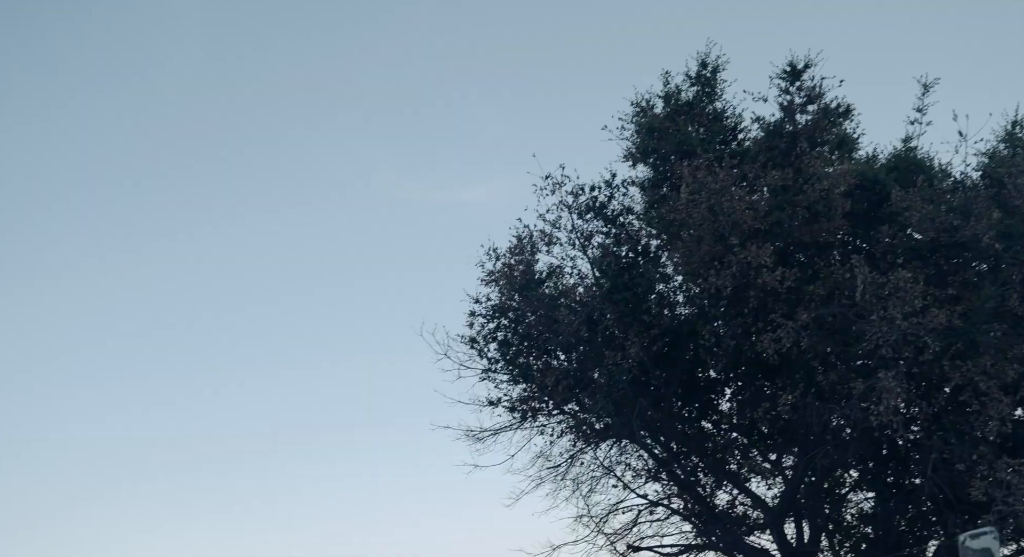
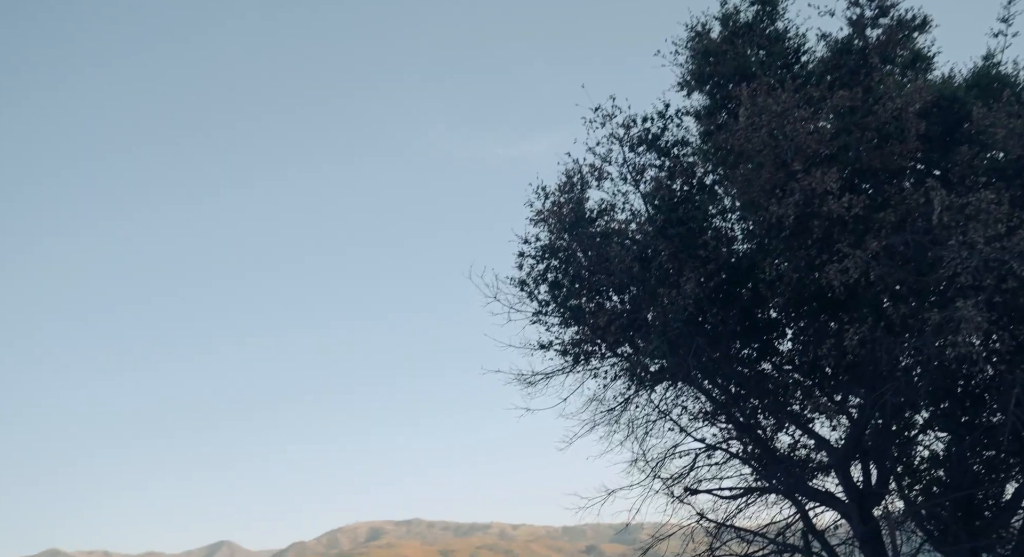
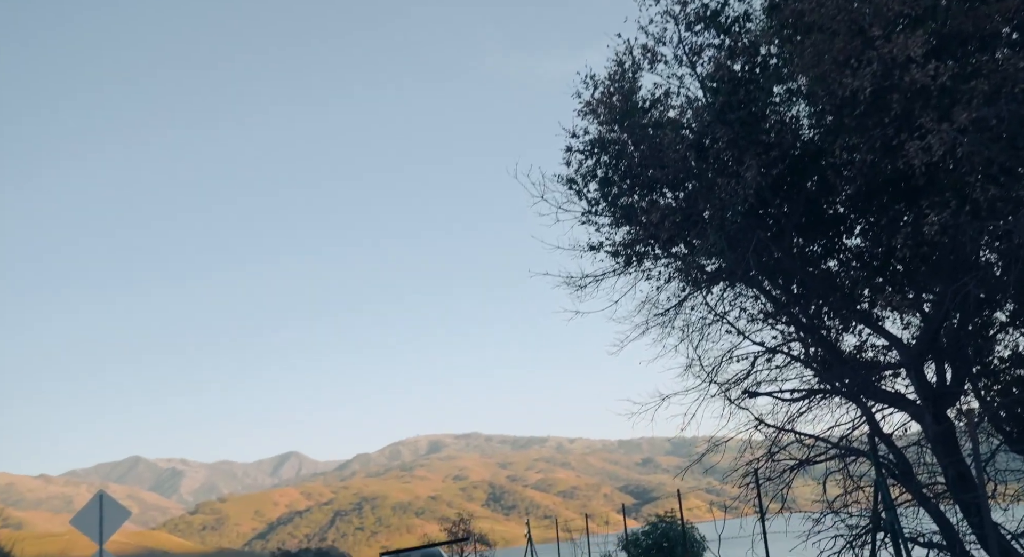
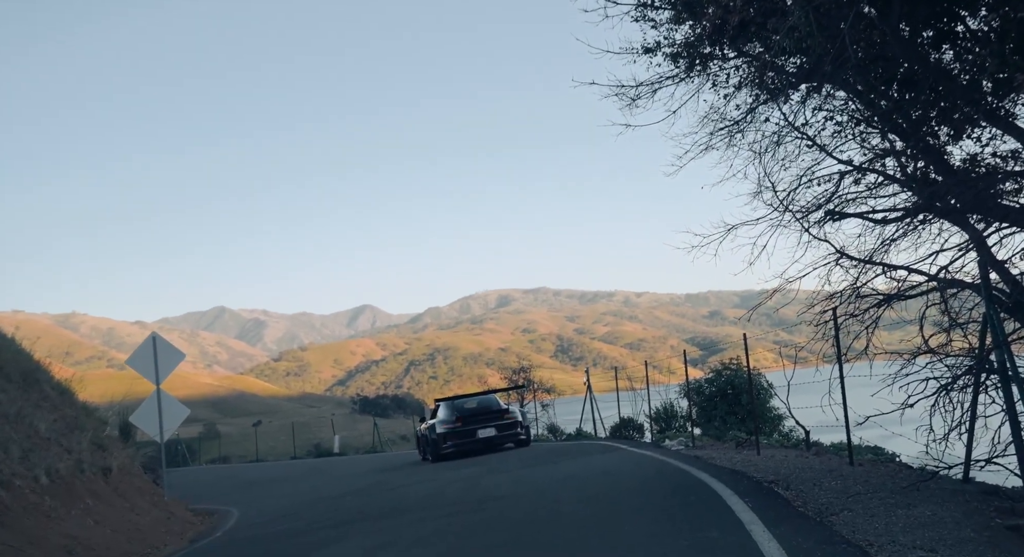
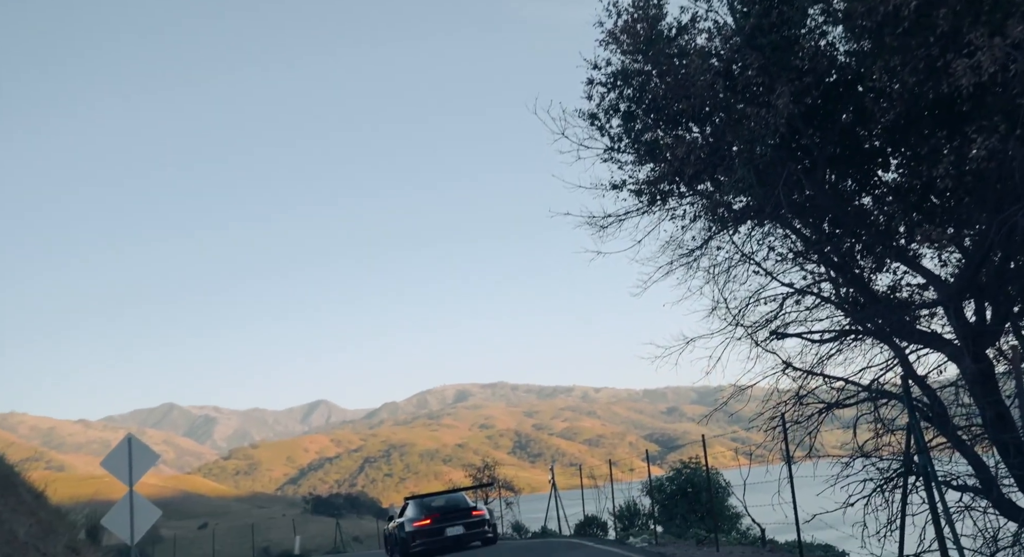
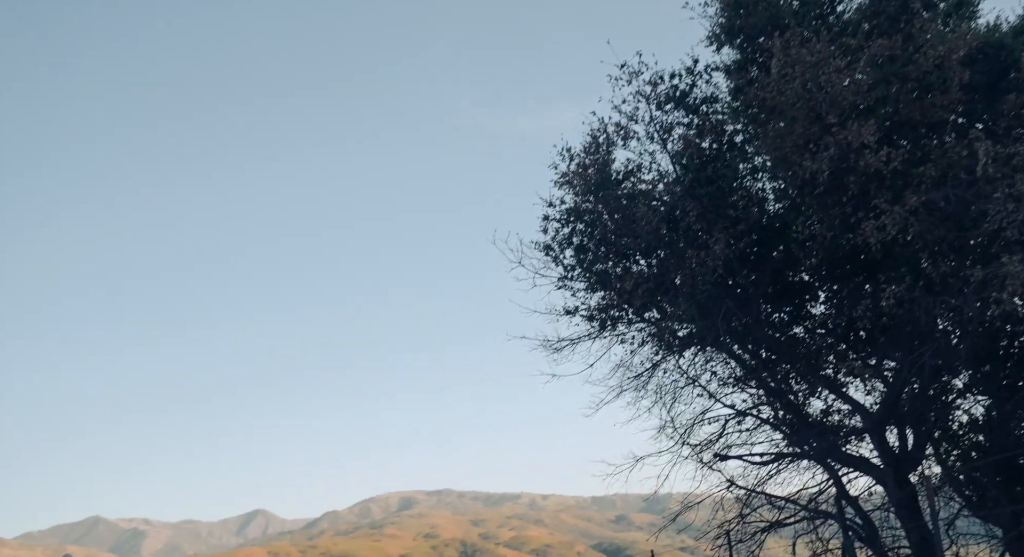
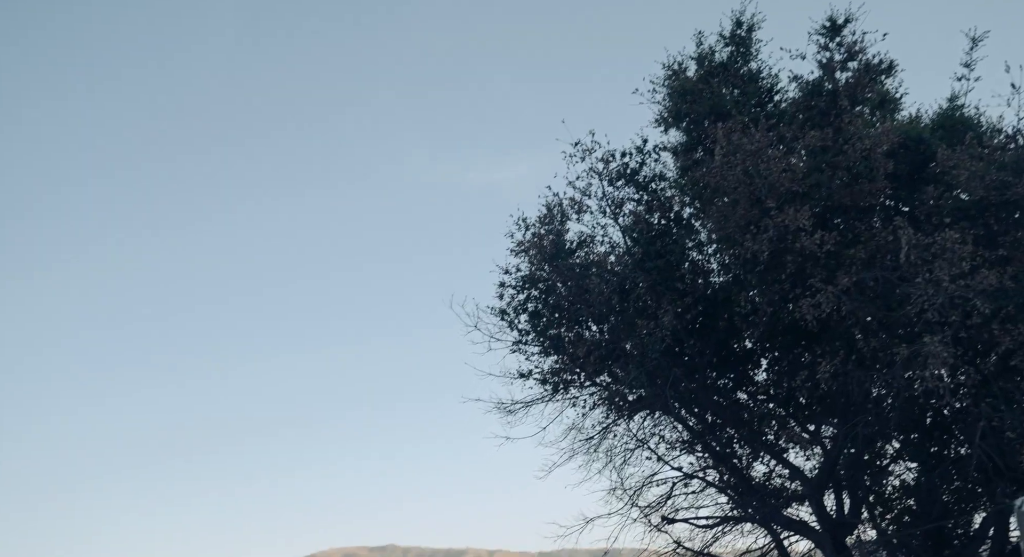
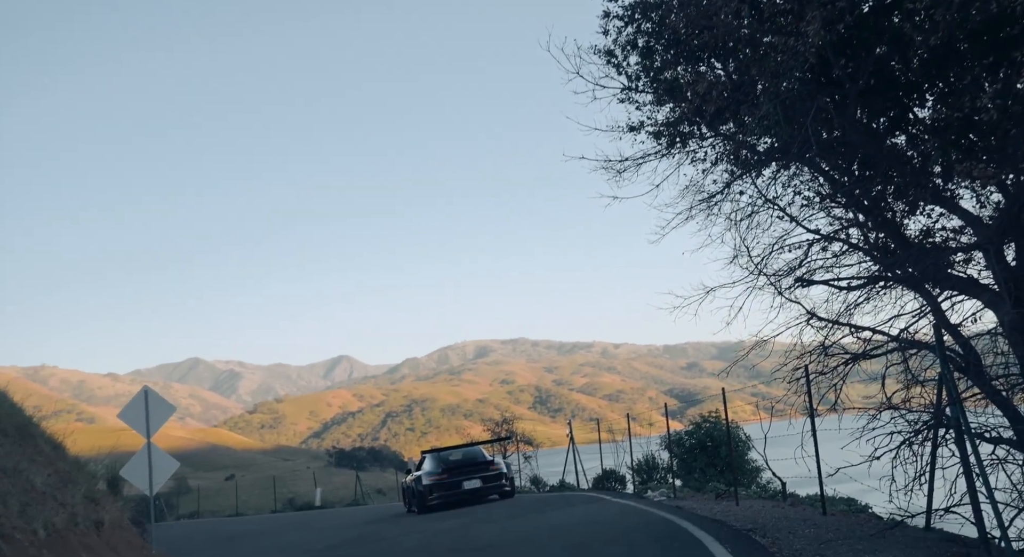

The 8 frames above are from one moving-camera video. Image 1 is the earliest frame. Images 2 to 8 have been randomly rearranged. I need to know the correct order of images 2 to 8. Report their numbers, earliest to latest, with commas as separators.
7, 2, 6, 3, 5, 8, 4
